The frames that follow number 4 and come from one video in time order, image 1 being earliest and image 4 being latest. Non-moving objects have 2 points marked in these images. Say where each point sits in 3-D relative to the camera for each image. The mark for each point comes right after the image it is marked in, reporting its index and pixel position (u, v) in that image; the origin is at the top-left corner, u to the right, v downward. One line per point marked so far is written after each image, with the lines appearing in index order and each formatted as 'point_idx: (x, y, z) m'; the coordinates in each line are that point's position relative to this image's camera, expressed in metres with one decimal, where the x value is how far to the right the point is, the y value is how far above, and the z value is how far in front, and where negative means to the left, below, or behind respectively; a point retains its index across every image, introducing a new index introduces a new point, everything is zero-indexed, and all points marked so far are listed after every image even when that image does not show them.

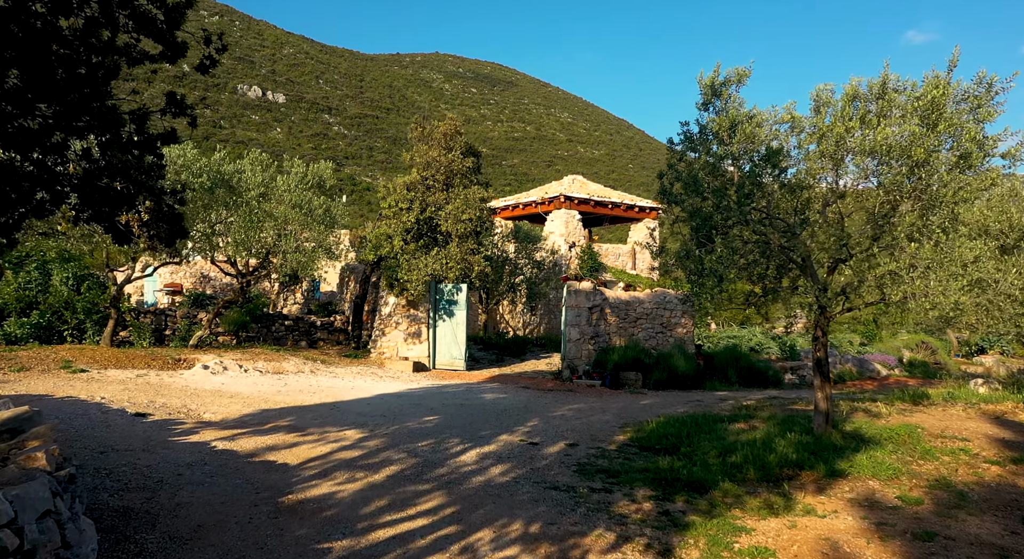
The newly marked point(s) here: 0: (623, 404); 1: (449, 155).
0: (+1.8, -2.0, +11.8) m
1: (-1.5, +2.9, +17.3) m
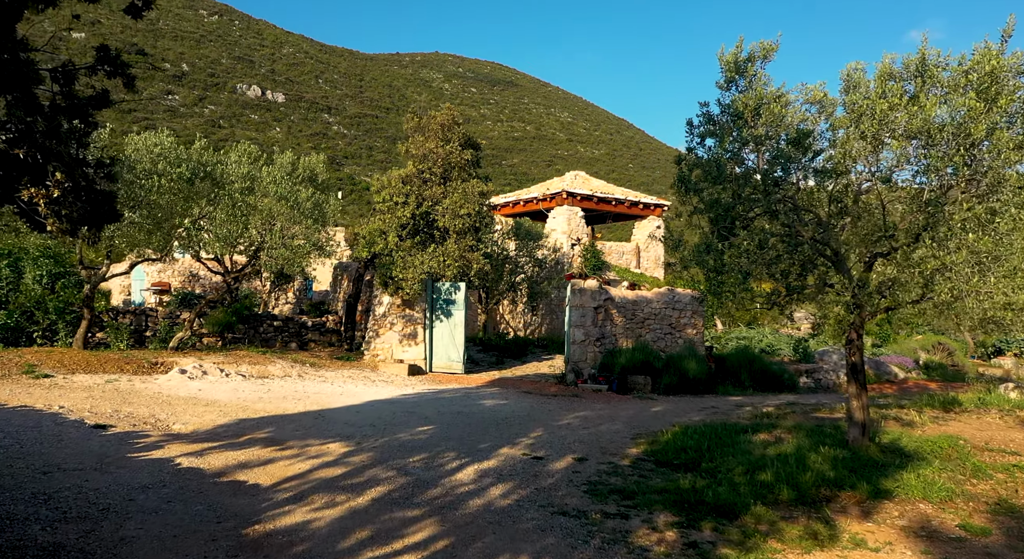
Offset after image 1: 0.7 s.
0: (+1.8, -2.0, +11.0) m
1: (-1.5, +3.0, +16.4) m
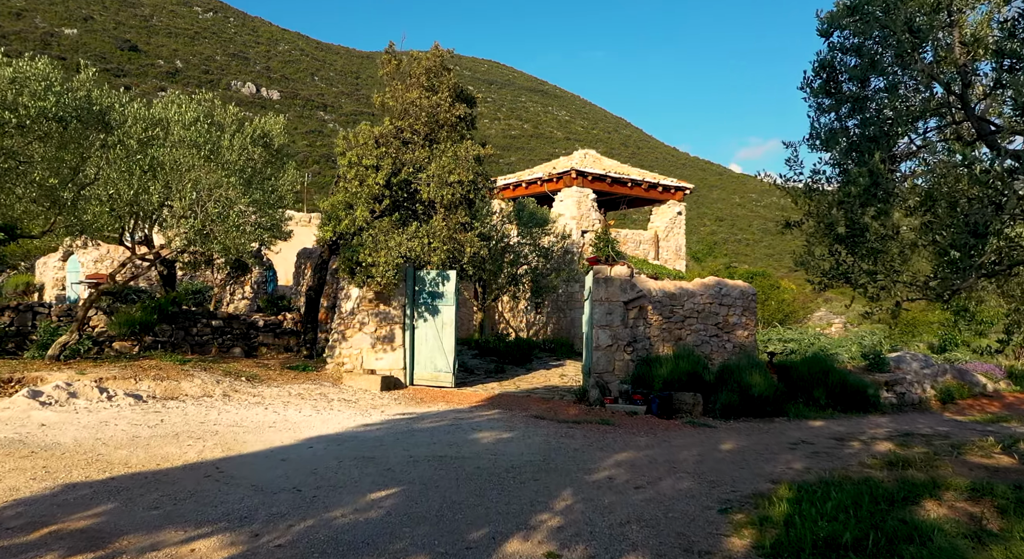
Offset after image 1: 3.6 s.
0: (+1.9, -1.8, +7.5) m
1: (-1.4, +3.2, +12.9) m
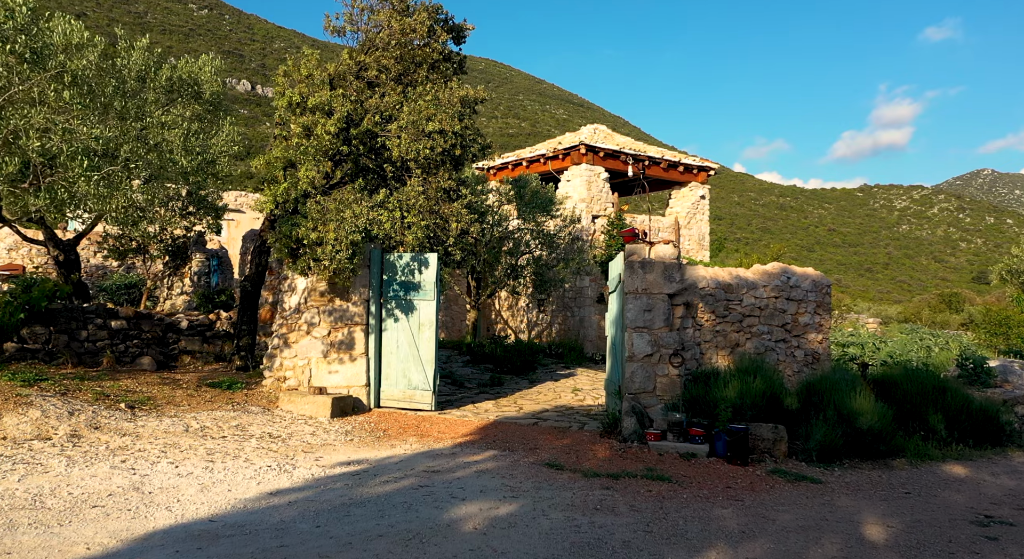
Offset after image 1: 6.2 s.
0: (+1.9, -1.6, +4.3) m
1: (-1.4, +3.4, +9.7) m
